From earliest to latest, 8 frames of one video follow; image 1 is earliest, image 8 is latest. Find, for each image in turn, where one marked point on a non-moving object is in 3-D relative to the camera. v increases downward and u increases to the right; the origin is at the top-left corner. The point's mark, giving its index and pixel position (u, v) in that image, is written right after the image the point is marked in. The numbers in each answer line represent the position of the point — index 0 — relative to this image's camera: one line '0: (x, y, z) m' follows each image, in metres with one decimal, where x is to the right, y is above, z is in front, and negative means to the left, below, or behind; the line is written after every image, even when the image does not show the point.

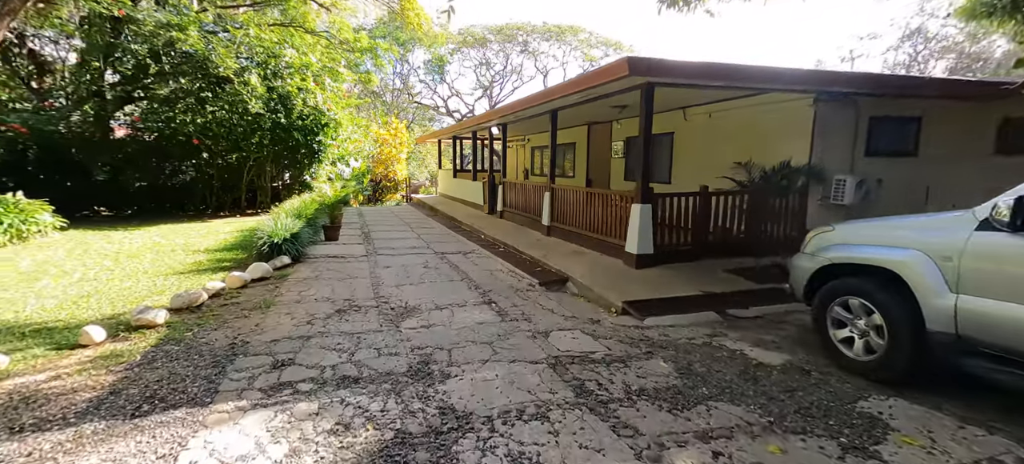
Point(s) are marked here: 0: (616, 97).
0: (+1.4, +1.8, +6.1) m
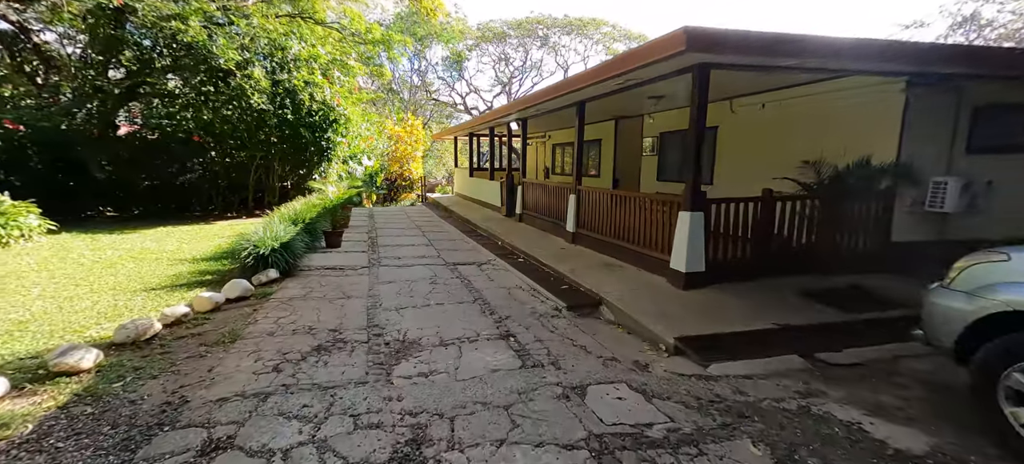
0: (+1.6, +1.7, +5.3) m
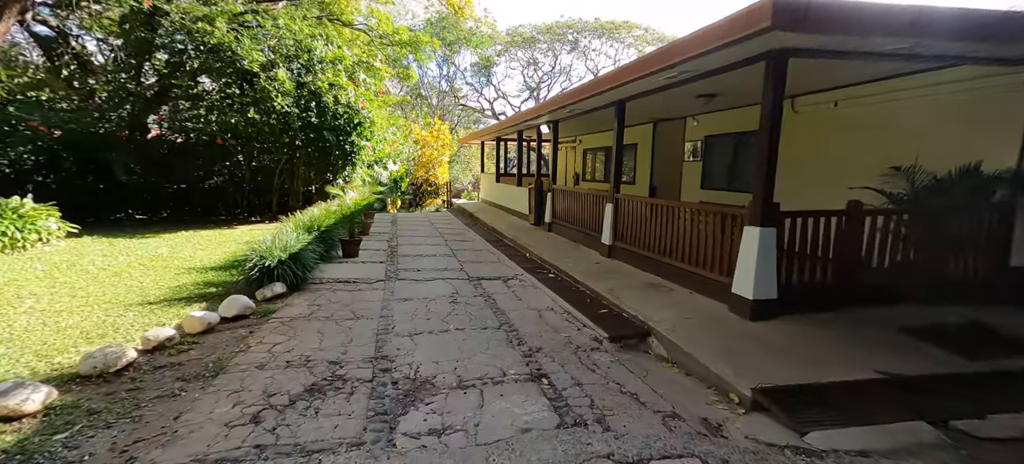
0: (+2.0, +1.5, +4.7) m
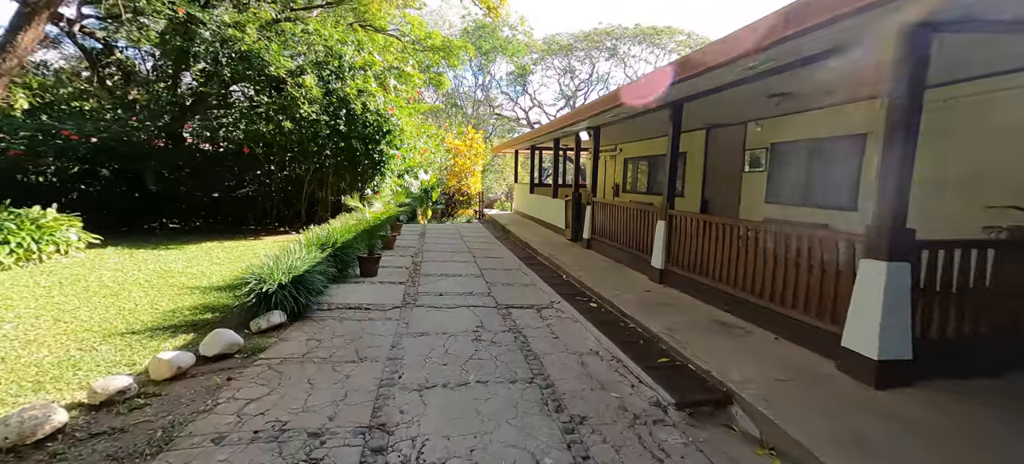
0: (+2.3, +1.3, +3.8) m
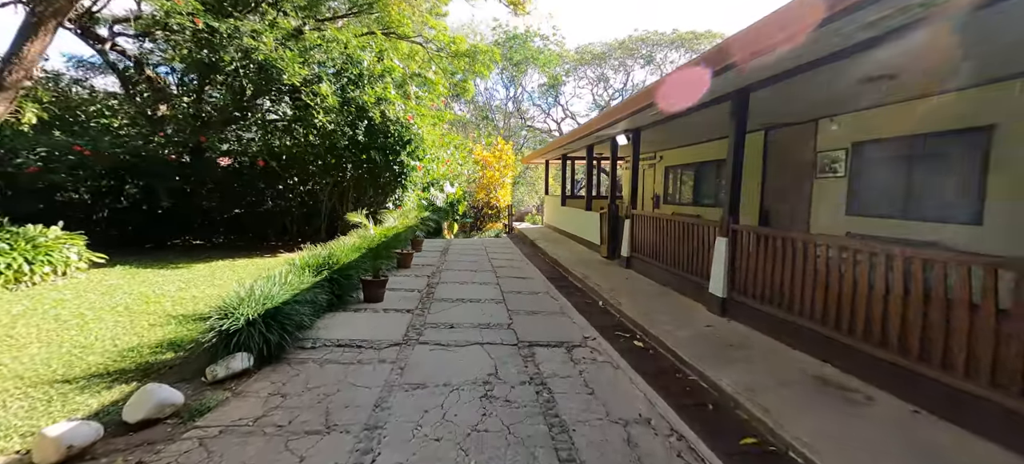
0: (+2.4, +1.2, +2.9) m
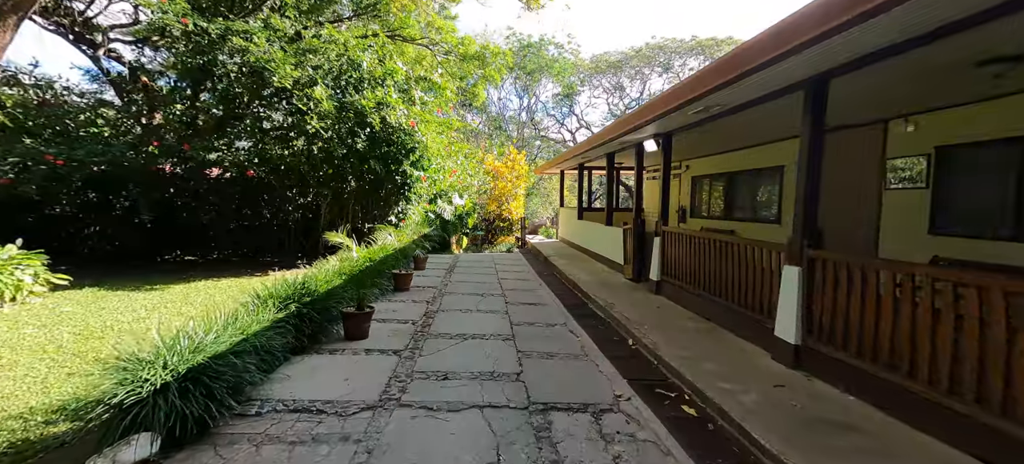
0: (+2.5, +1.0, +2.0) m
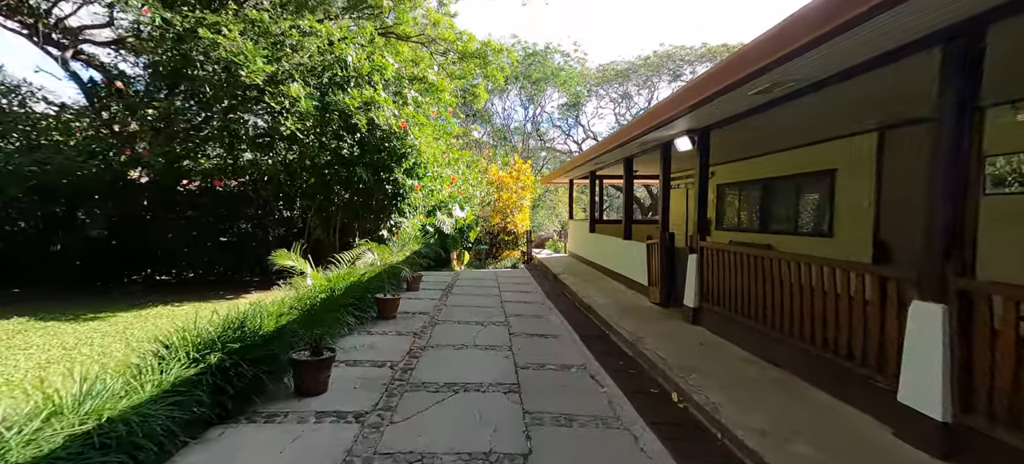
0: (+2.5, +1.0, +1.0) m
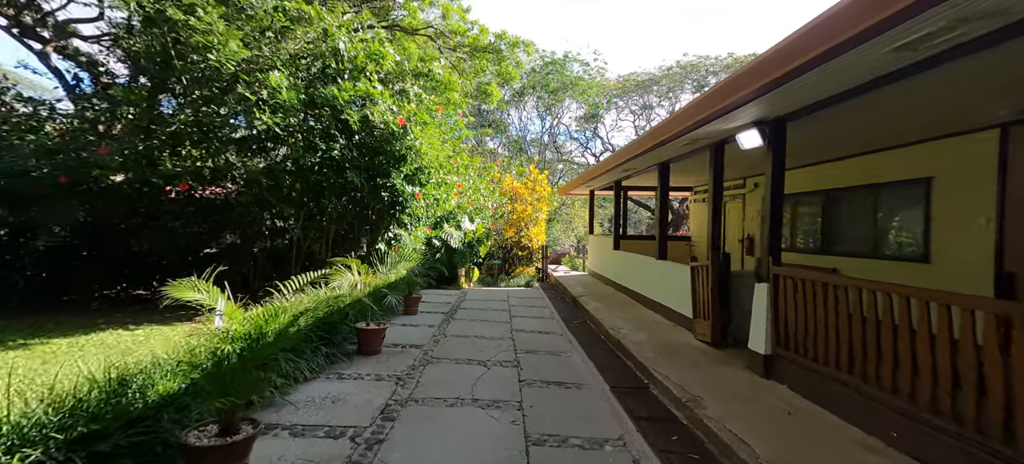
0: (+2.5, +0.9, -0.1) m
